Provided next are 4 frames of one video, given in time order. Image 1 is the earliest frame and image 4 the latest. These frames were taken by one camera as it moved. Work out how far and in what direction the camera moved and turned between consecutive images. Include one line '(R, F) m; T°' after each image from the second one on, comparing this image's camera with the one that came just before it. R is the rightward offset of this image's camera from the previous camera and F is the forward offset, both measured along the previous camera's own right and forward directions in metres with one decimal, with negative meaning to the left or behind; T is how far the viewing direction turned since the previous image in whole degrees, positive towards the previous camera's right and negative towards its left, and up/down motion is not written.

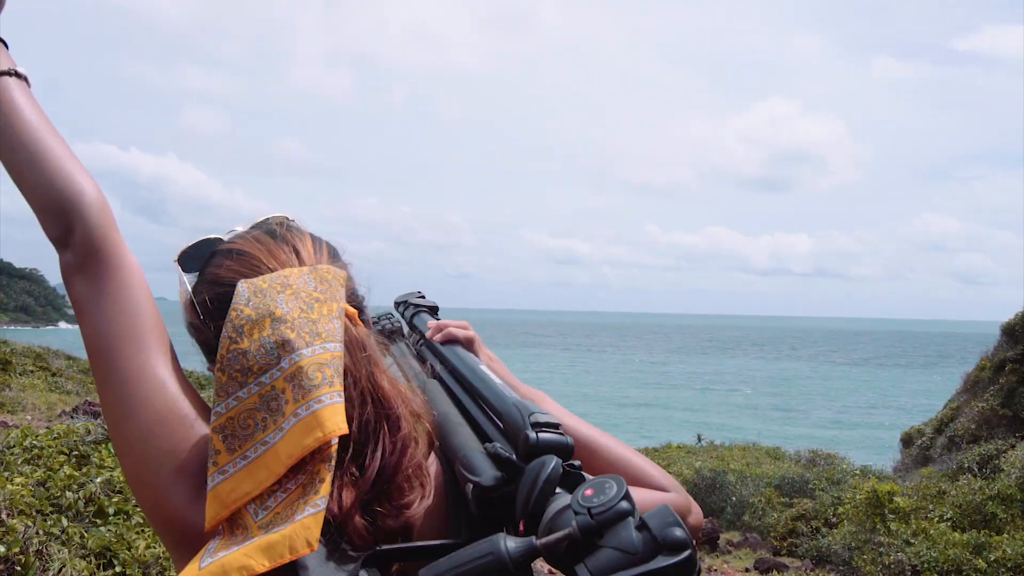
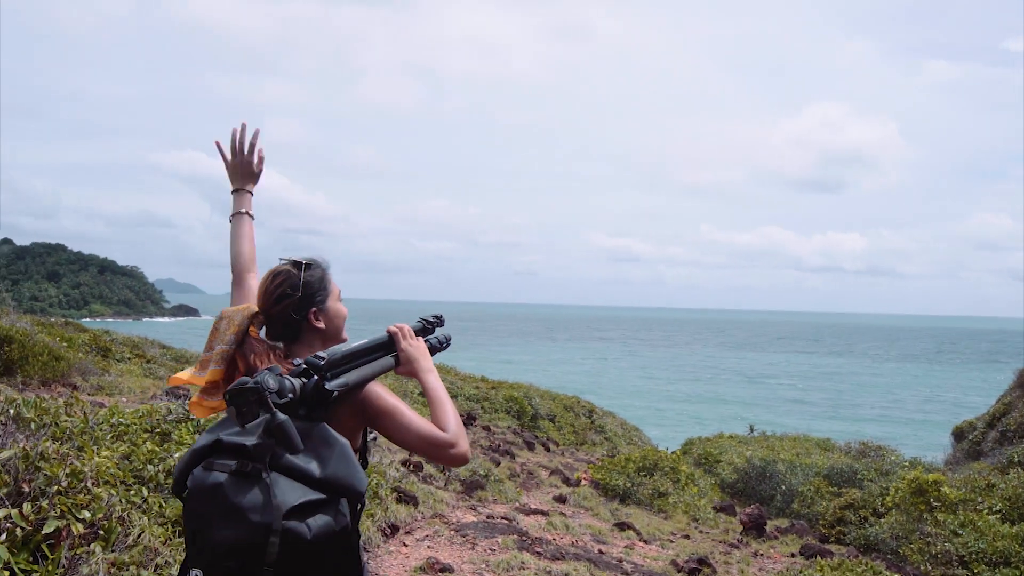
(-0.2, -0.5) m; -3°
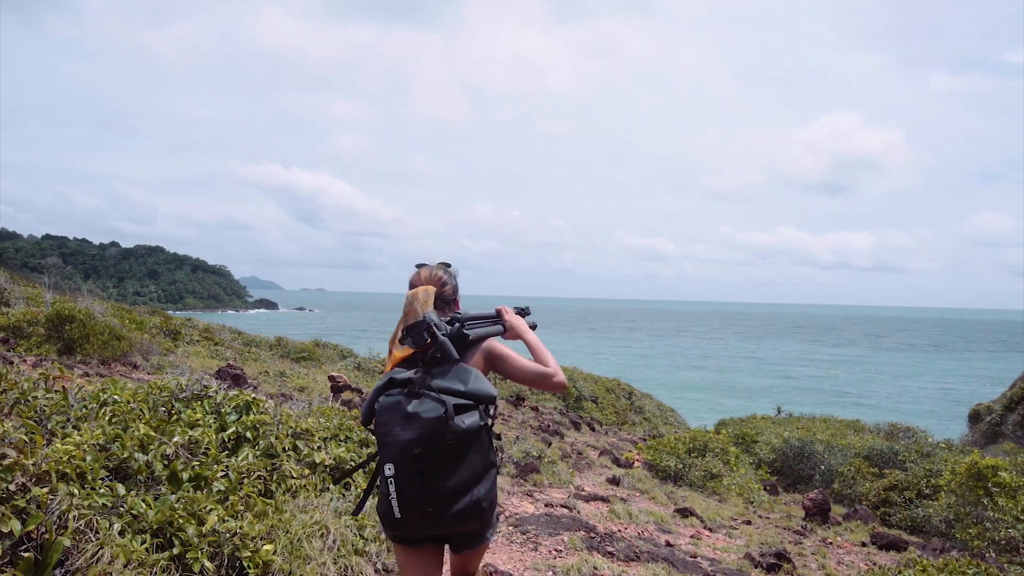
(-0.7, -1.0) m; 0°
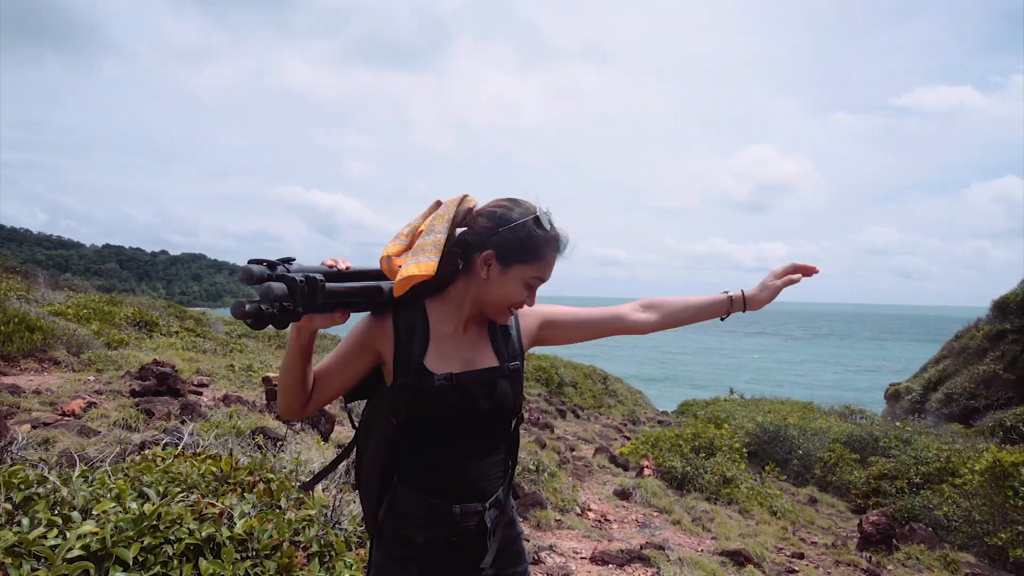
(-1.5, -1.6) m; +8°
